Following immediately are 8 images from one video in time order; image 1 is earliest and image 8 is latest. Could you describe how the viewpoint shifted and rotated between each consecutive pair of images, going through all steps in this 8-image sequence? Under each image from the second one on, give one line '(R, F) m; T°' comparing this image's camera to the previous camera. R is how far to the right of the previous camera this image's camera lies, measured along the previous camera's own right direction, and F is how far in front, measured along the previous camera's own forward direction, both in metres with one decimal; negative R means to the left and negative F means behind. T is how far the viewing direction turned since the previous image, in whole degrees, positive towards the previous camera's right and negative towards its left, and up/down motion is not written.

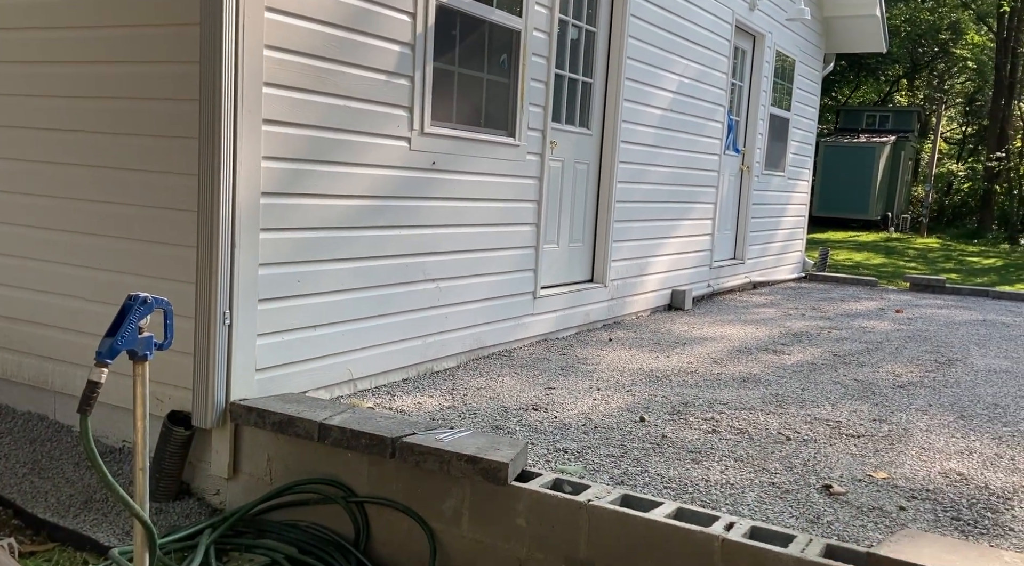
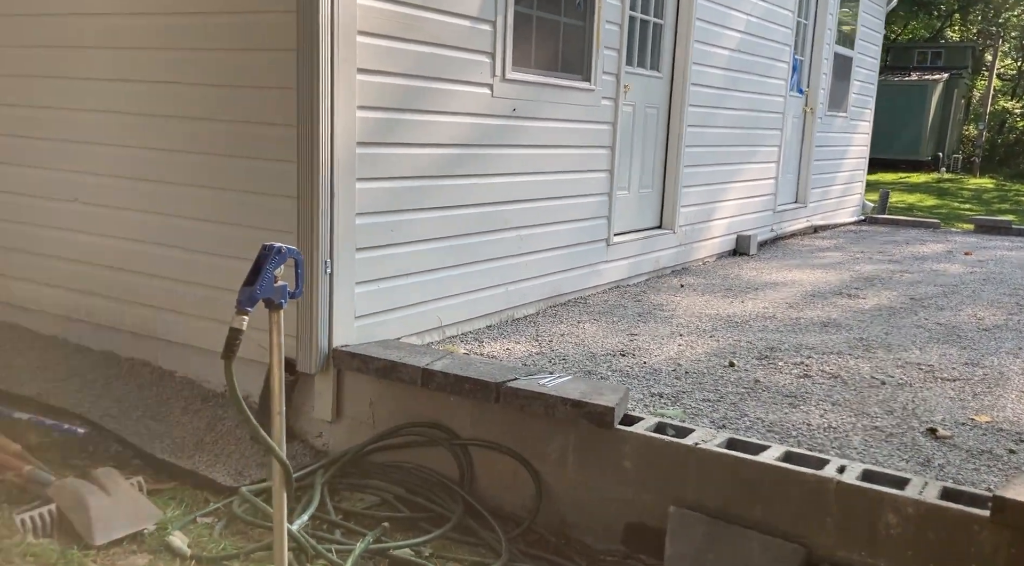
(-0.1, 0.0) m; -3°
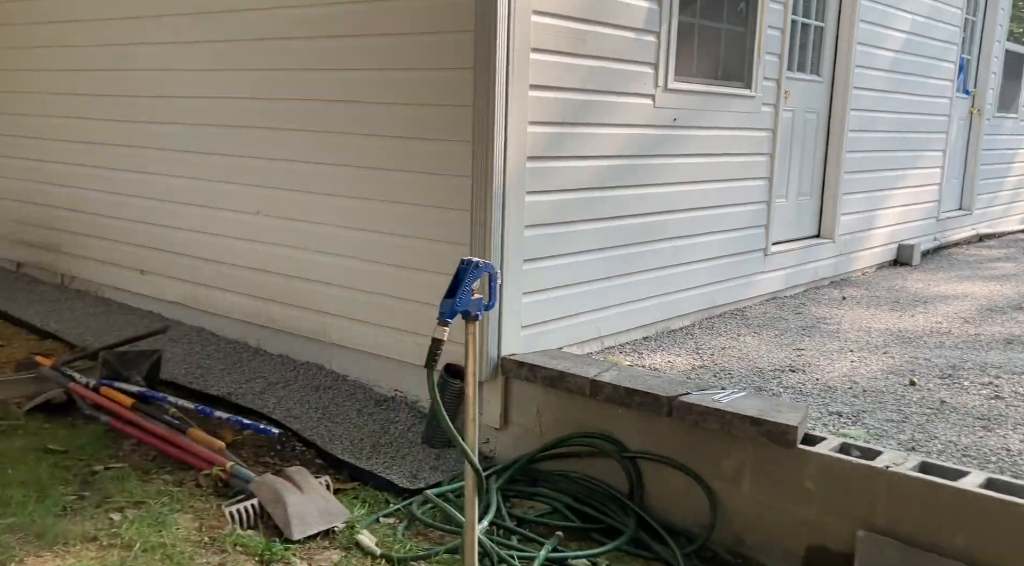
(-0.1, 0.0) m; -8°
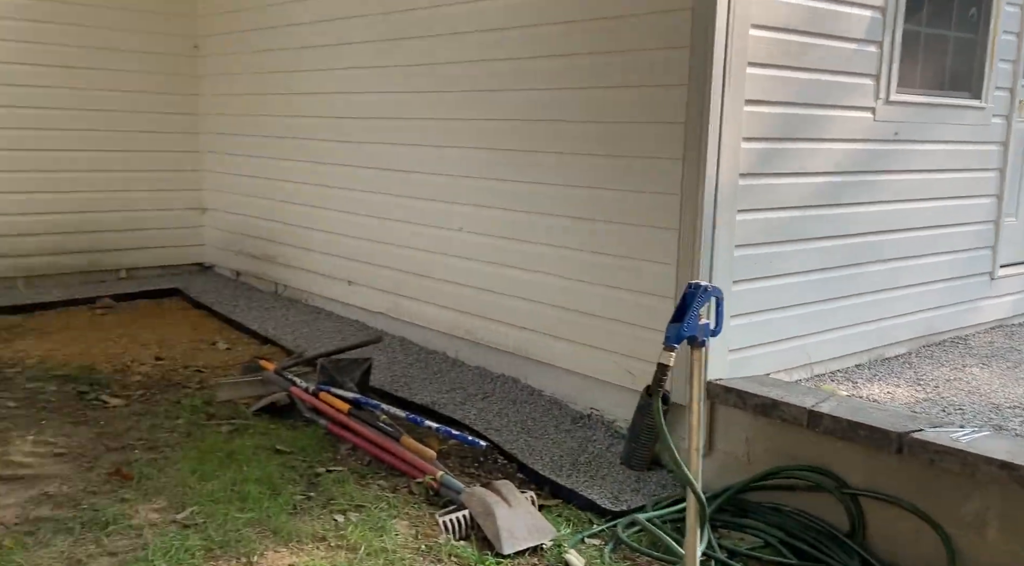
(-0.1, 0.0) m; -11°
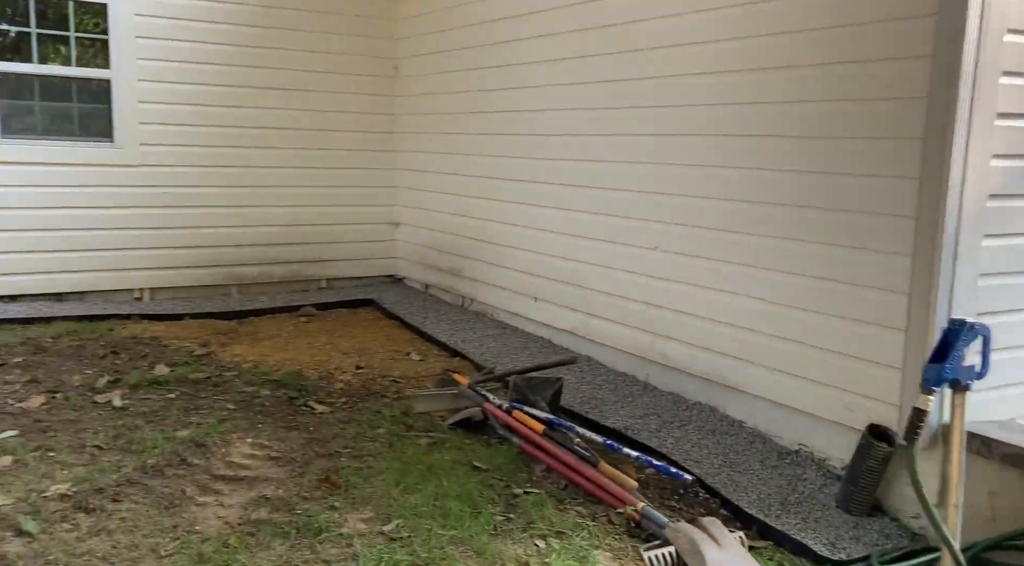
(-0.1, 0.0) m; -11°
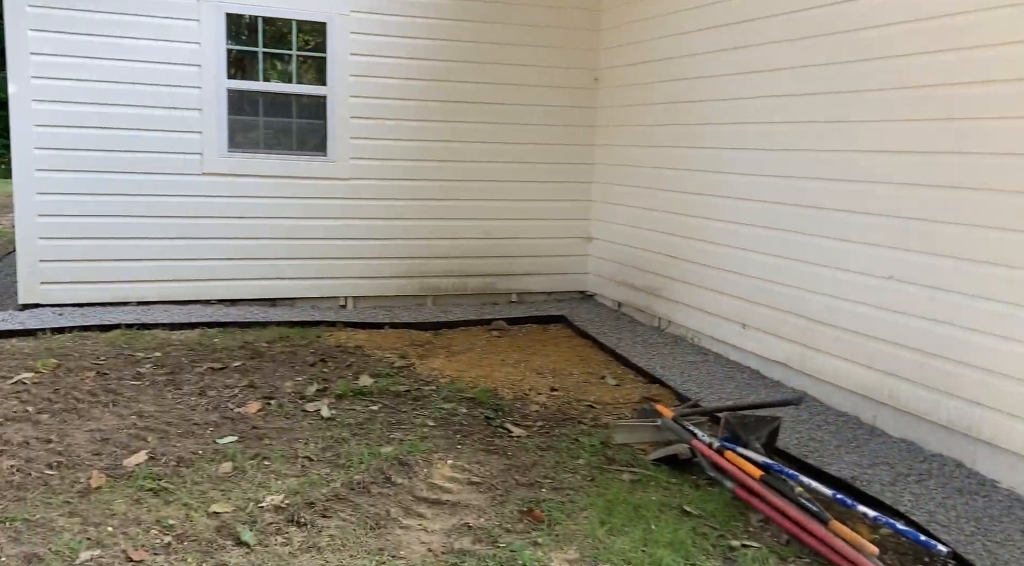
(-0.1, +0.1) m; -11°
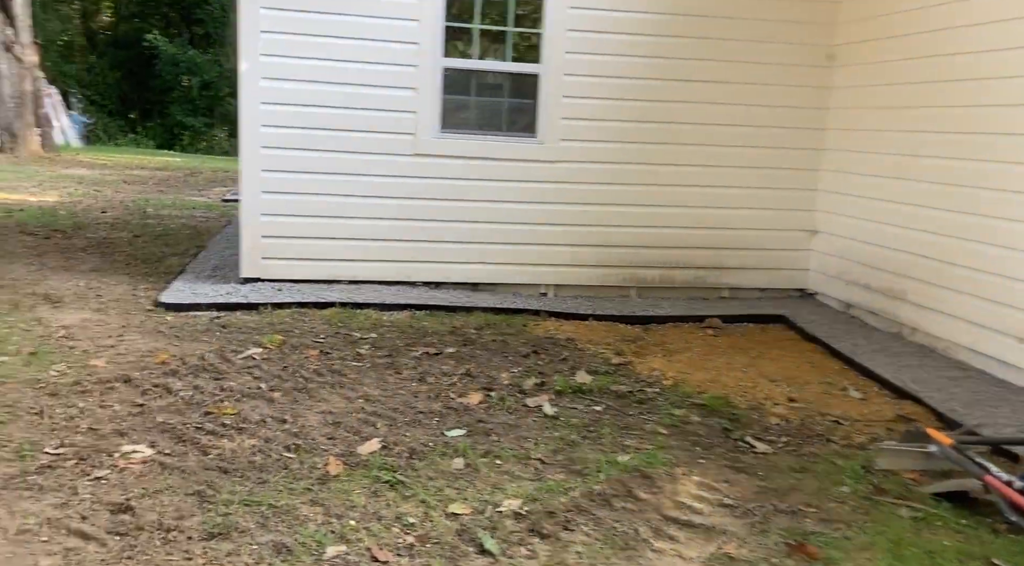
(-0.3, +0.2) m; -9°
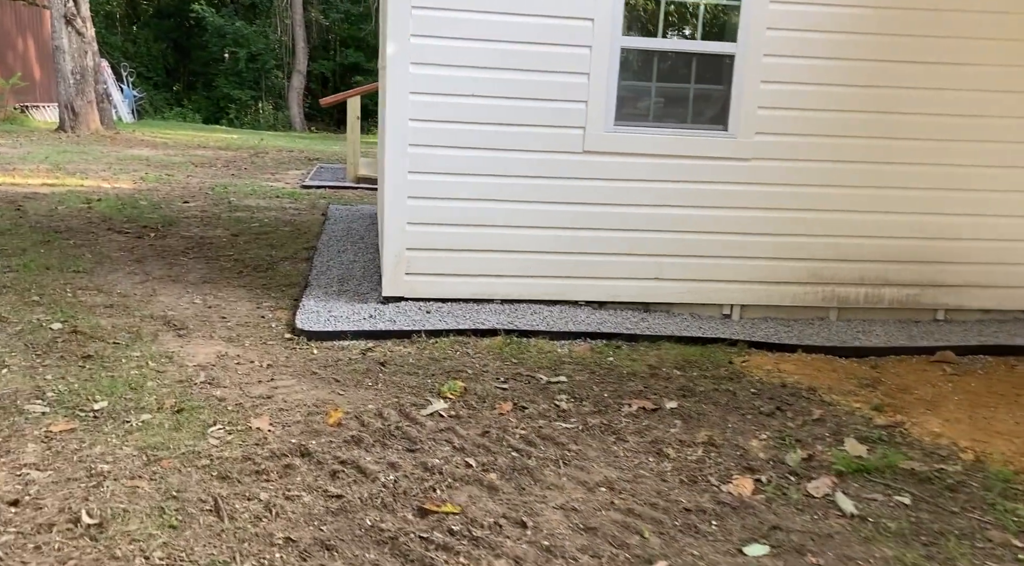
(-0.9, +1.0) m; -2°
